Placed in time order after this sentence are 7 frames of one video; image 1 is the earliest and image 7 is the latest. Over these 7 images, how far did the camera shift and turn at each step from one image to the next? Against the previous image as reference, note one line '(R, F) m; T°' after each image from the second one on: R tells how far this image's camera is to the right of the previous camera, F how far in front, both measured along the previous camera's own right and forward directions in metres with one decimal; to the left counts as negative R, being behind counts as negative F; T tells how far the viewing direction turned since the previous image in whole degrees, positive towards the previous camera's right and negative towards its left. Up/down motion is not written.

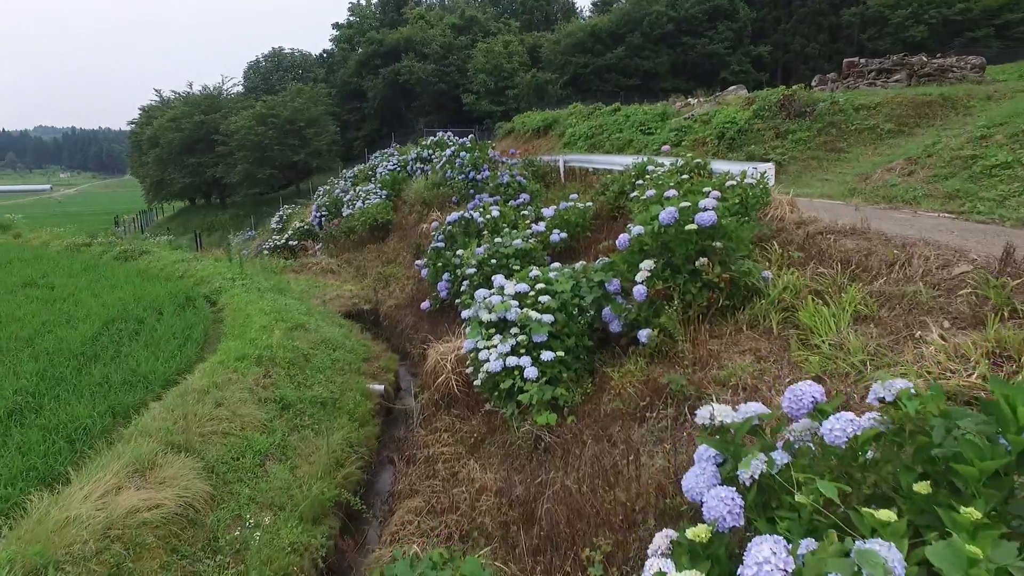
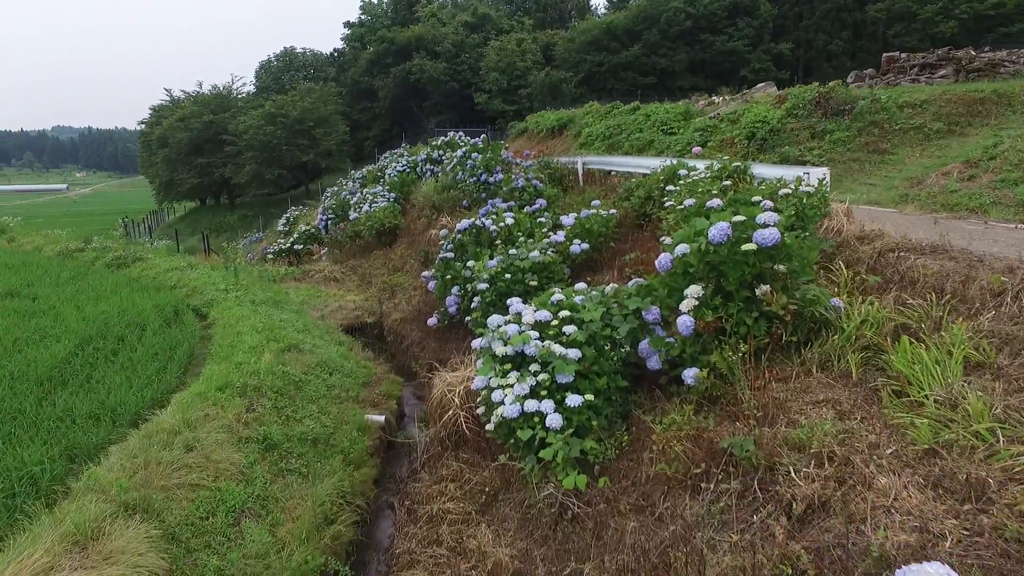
(0.0, +0.6) m; -1°
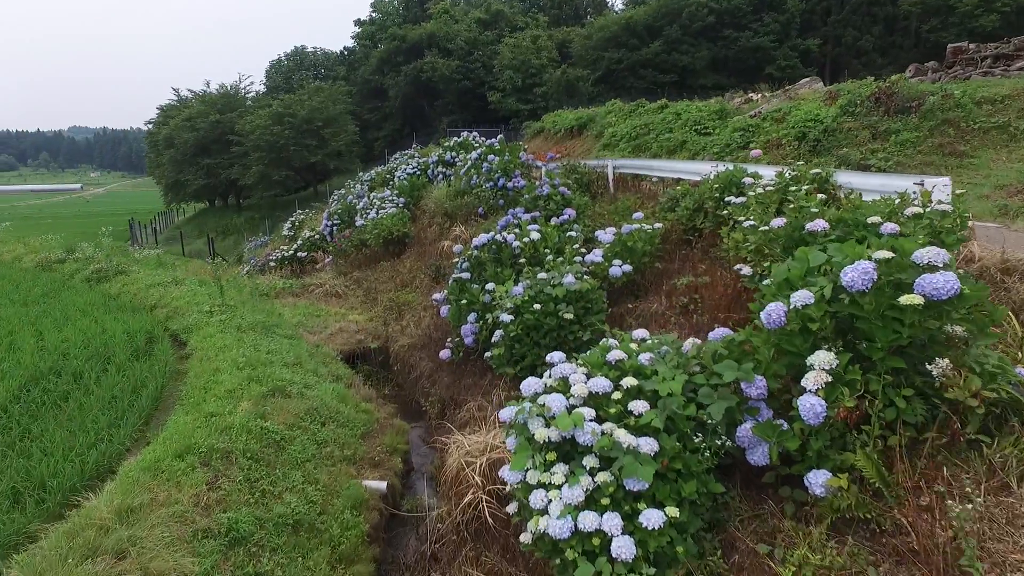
(-0.1, +0.9) m; -1°
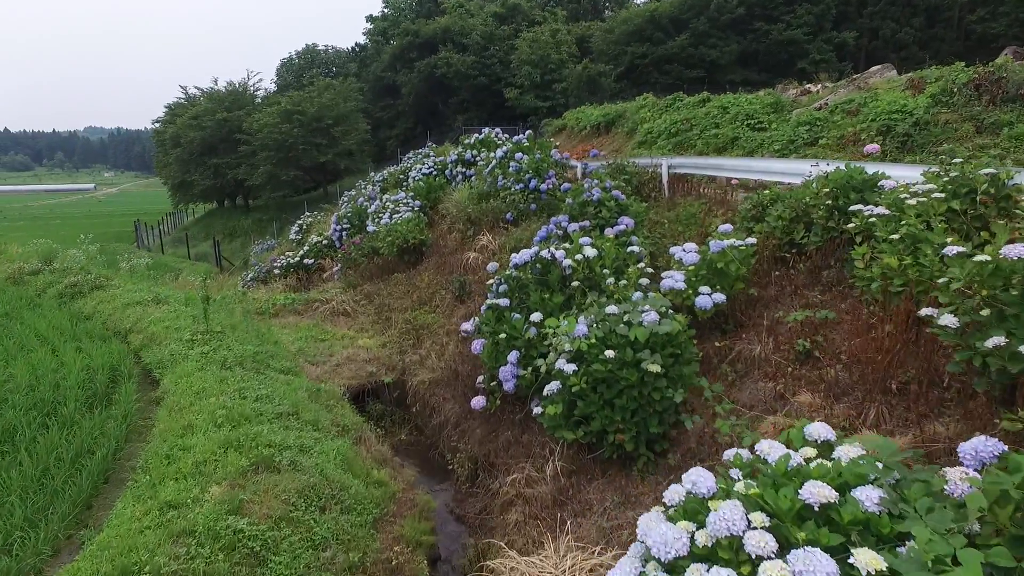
(-0.3, +1.0) m; -1°
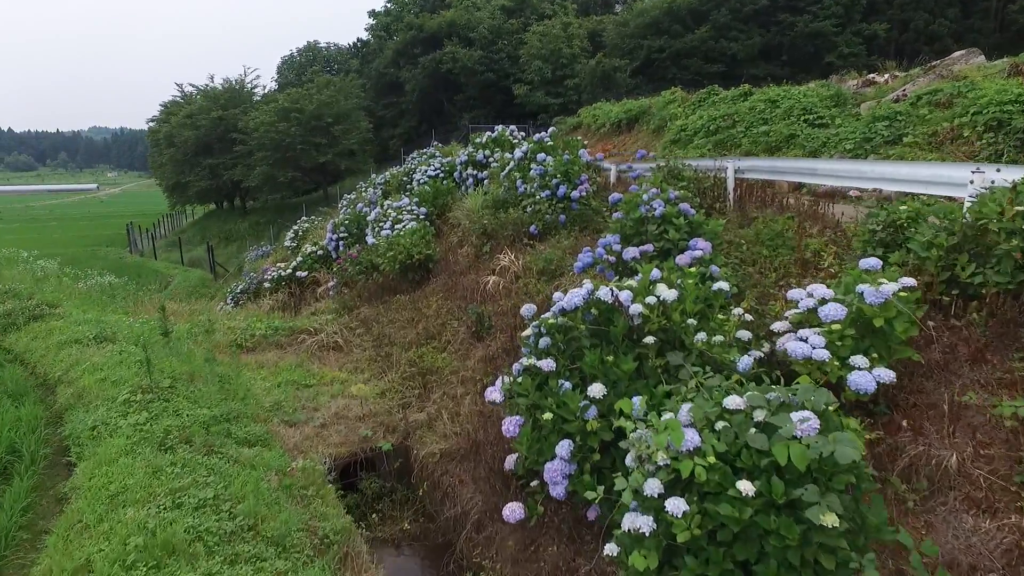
(-0.2, +1.2) m; 0°
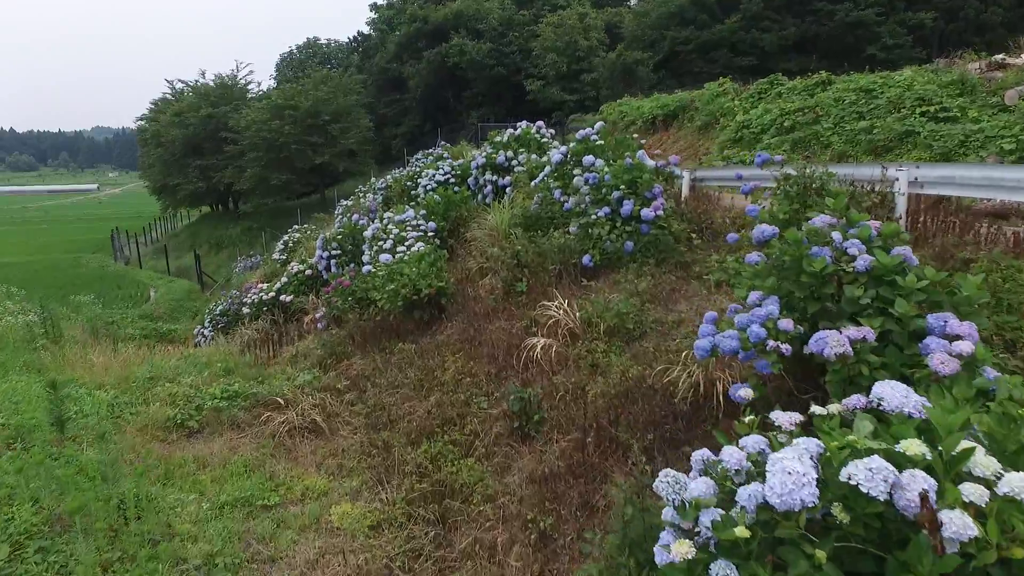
(-0.3, +1.7) m; 0°
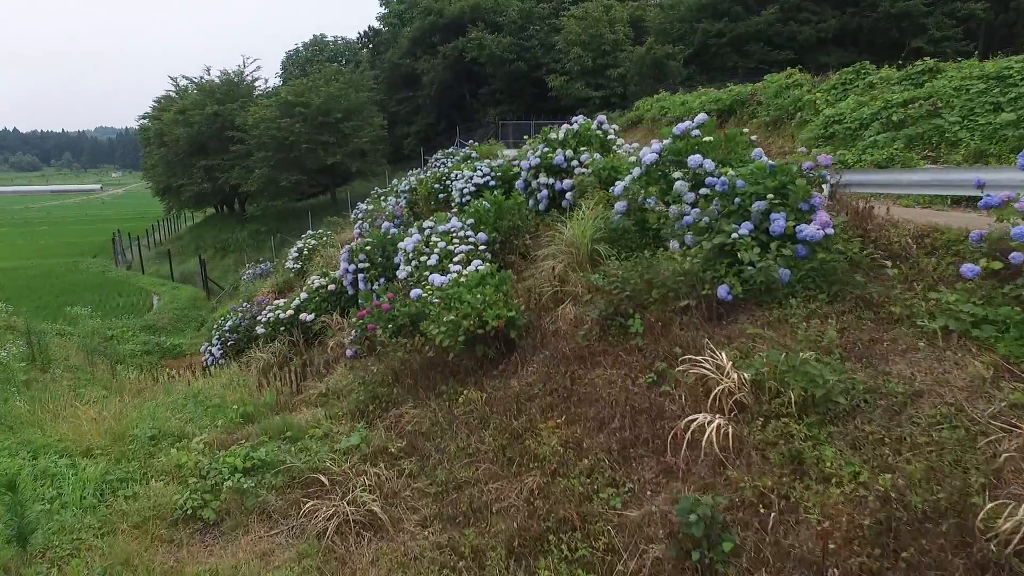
(-0.6, +1.1) m; 0°
